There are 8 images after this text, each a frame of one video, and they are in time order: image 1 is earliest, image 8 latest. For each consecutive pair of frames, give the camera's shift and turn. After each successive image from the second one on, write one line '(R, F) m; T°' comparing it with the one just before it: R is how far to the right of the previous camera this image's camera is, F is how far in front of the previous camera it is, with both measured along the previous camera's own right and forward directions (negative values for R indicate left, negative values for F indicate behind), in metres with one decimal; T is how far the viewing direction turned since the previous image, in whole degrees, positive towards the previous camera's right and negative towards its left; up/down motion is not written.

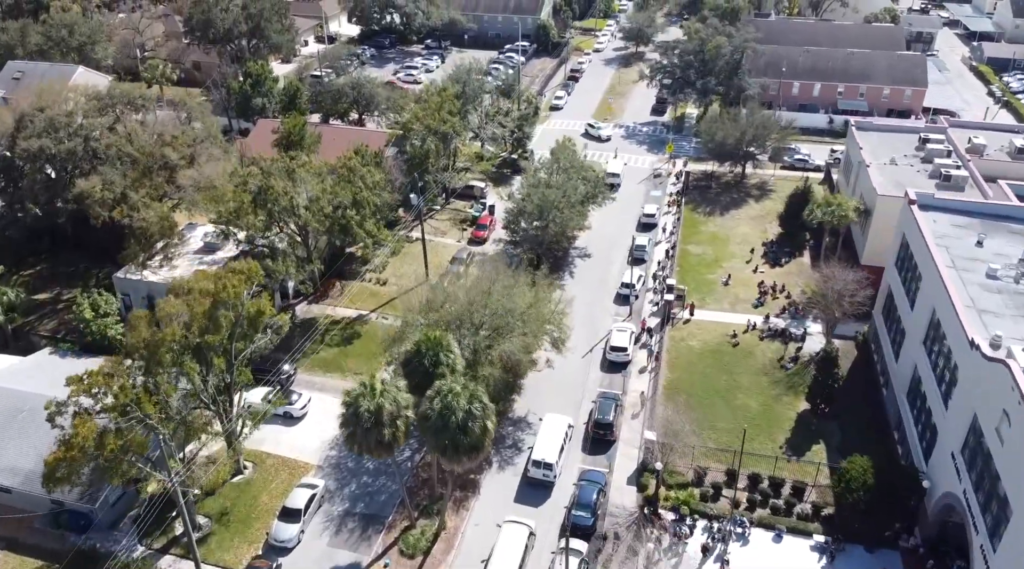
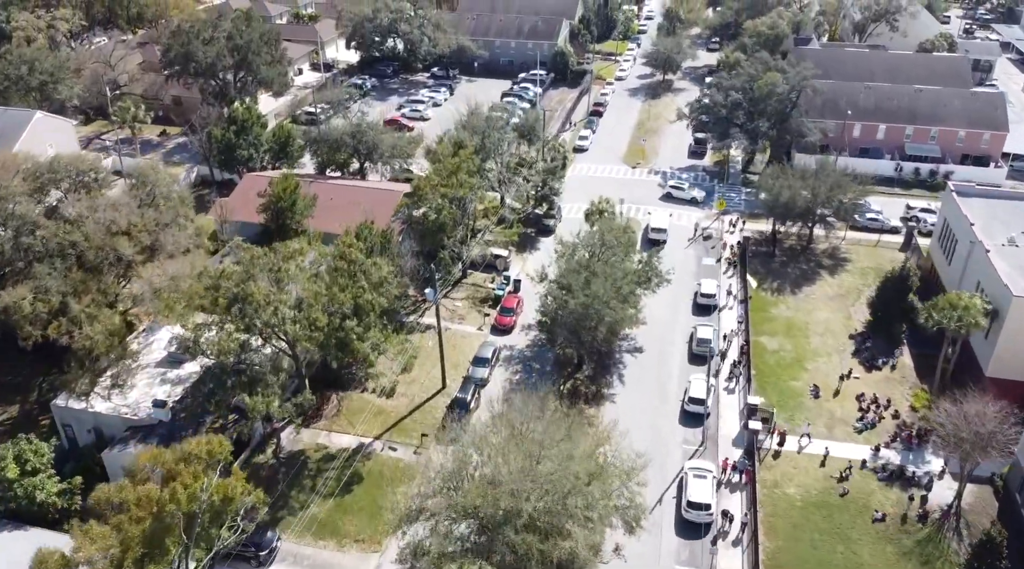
(-1.9, +9.4) m; 0°
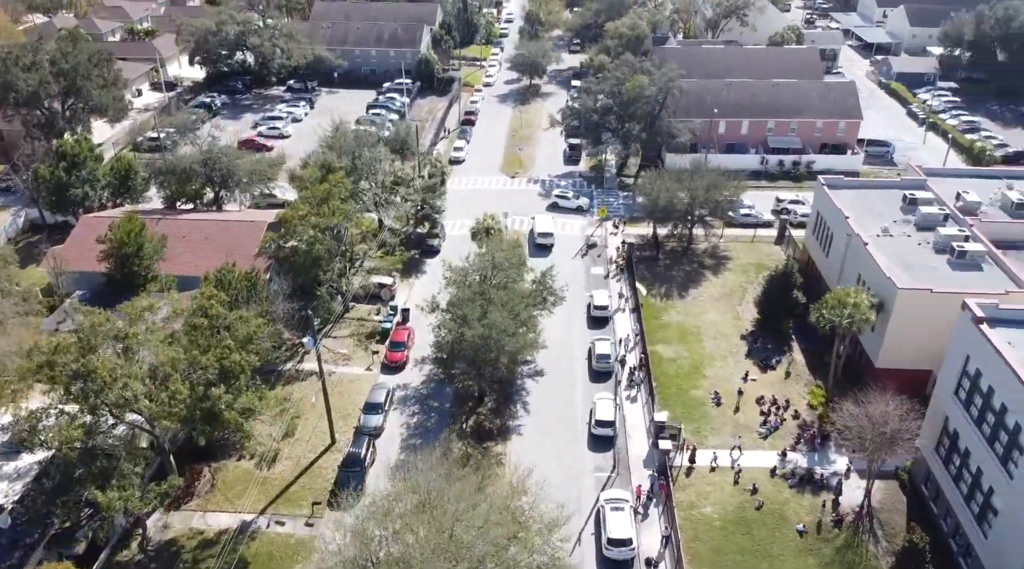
(-0.4, +3.0) m; +8°
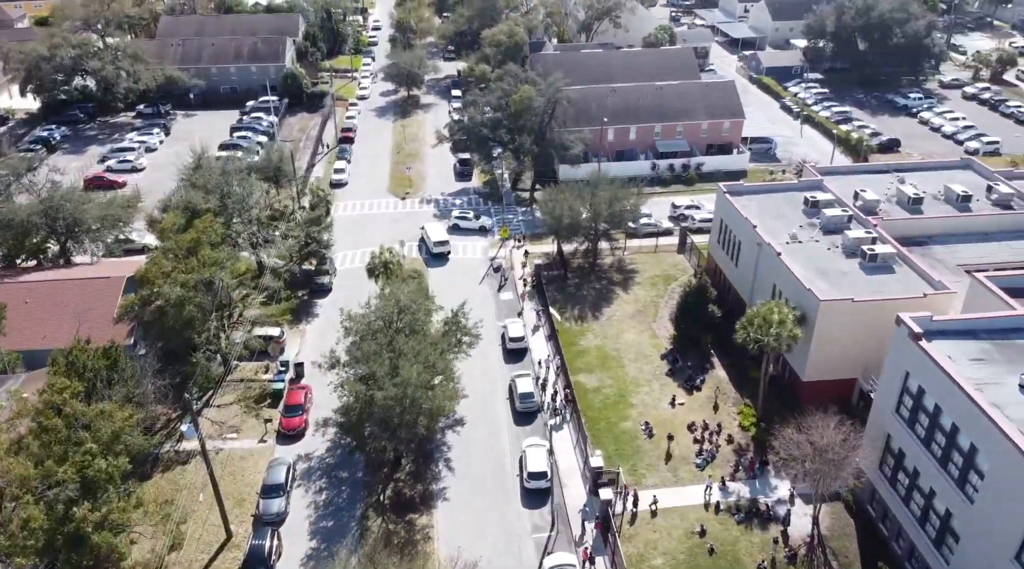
(-1.2, +4.1) m; +8°
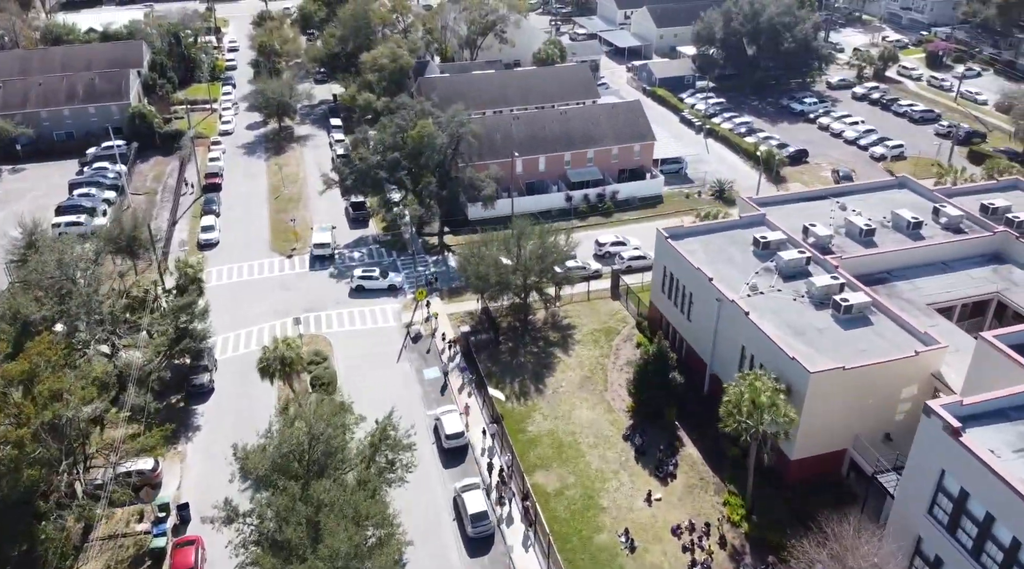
(-2.2, +7.8) m; +8°
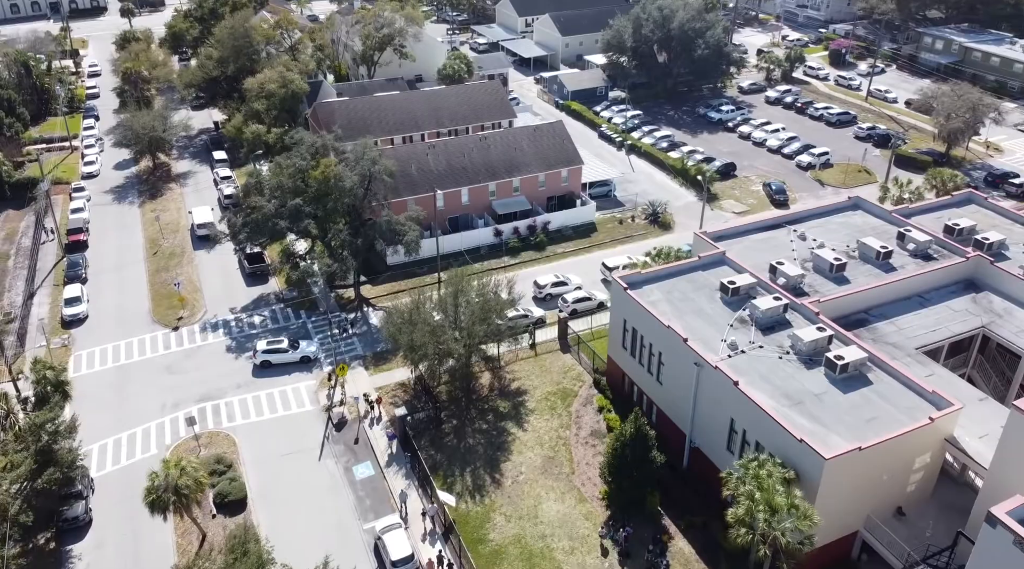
(-1.8, +6.8) m; +7°
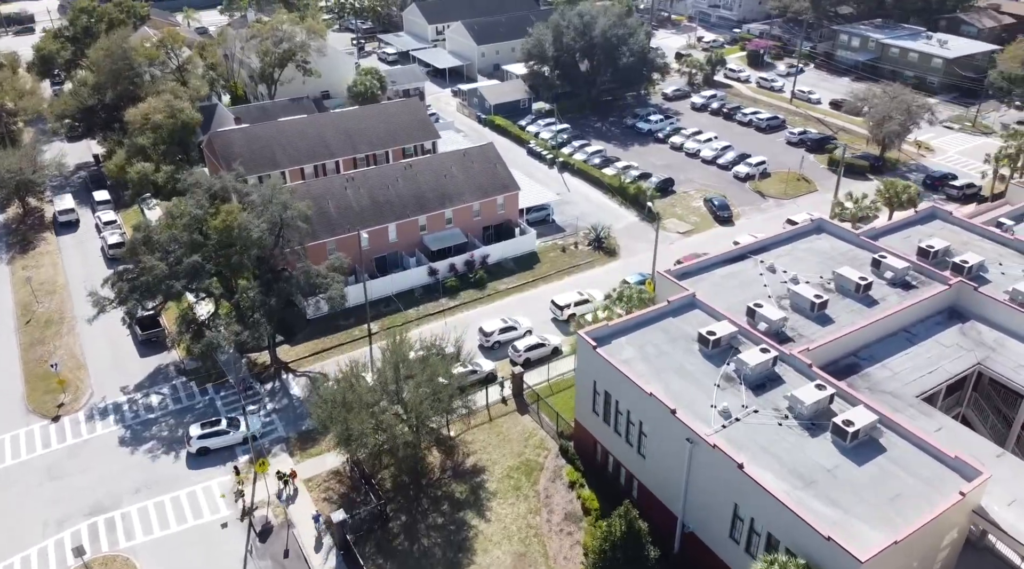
(-1.4, +5.9) m; +6°
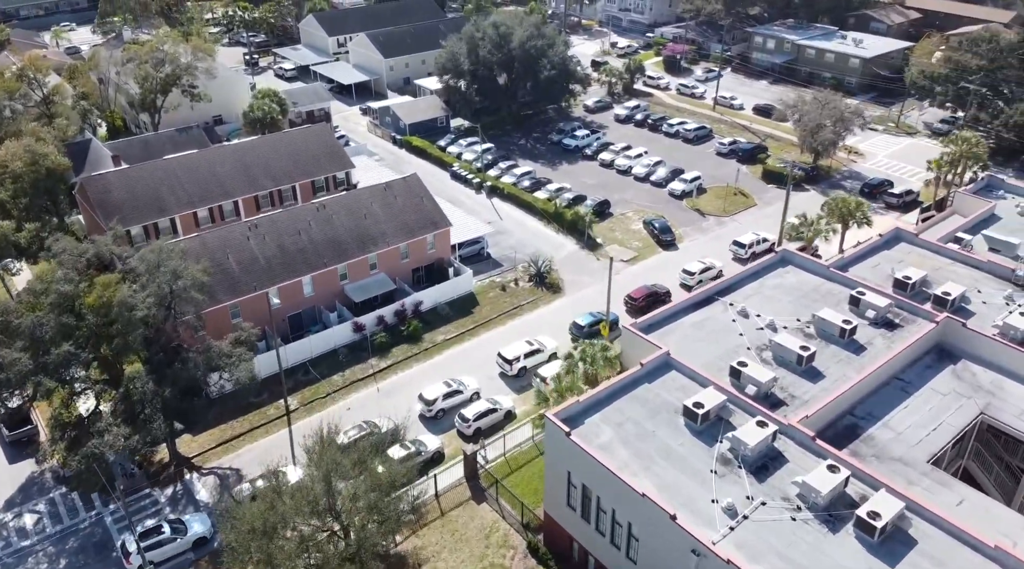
(-1.4, +5.8) m; +6°
